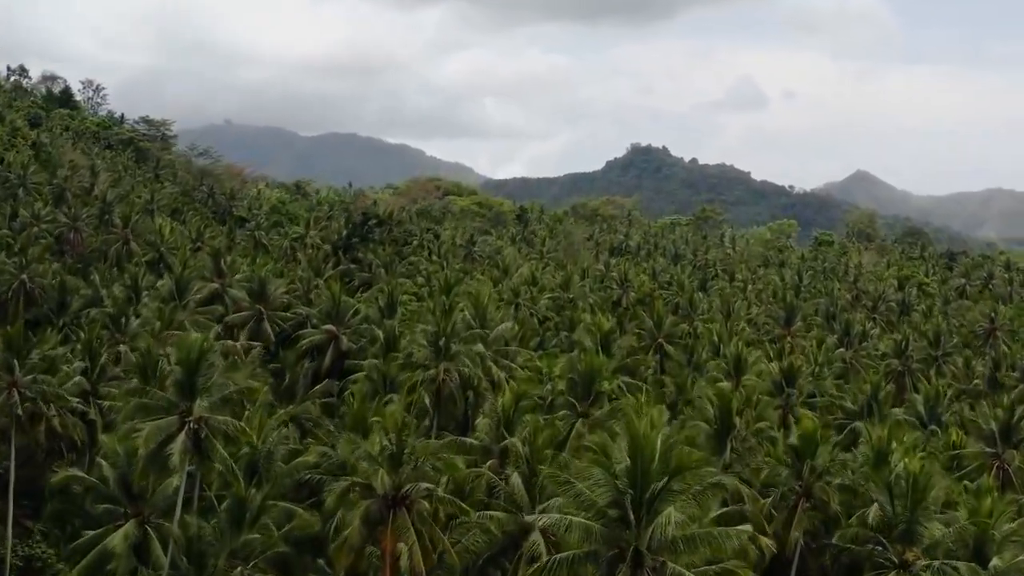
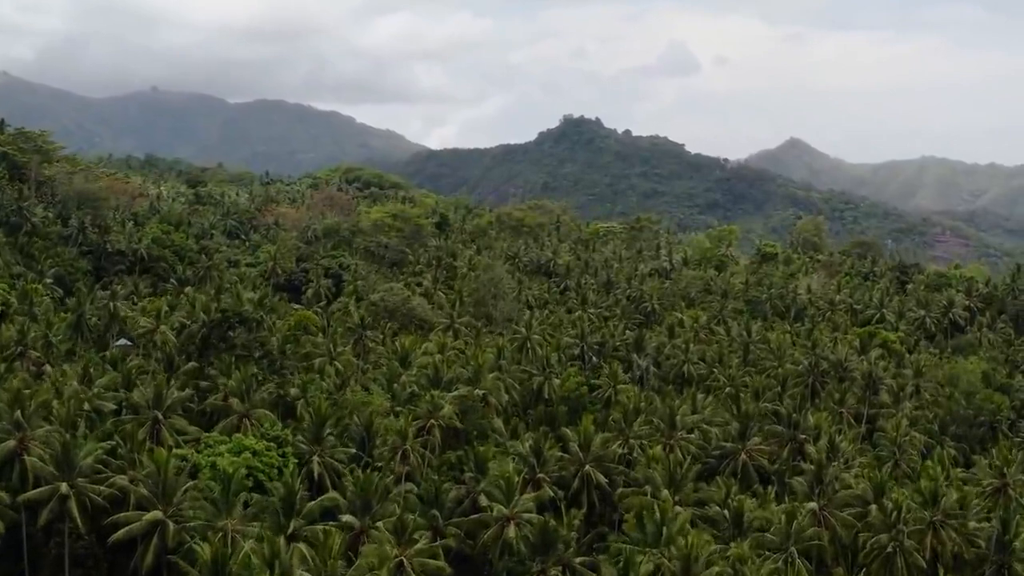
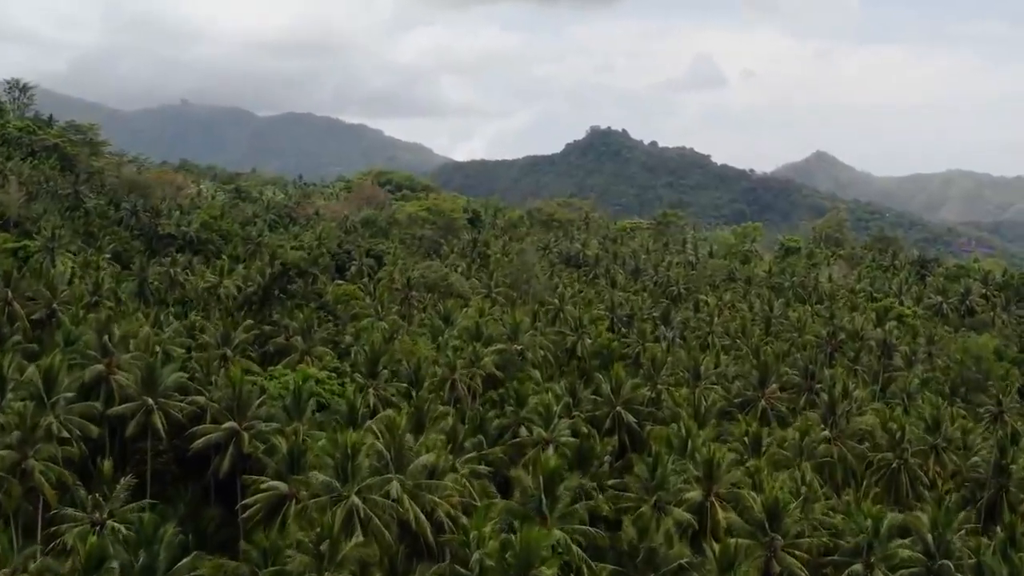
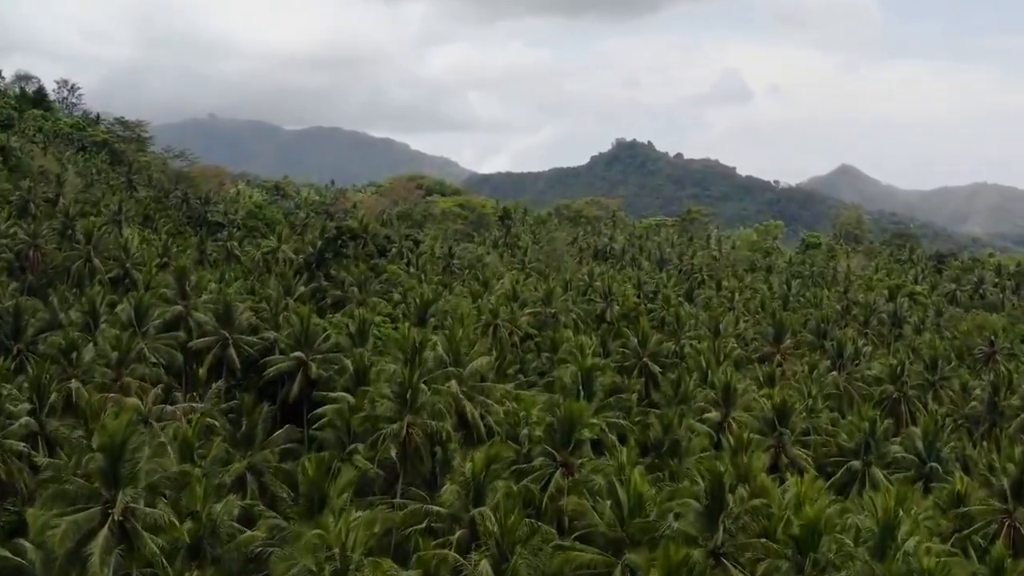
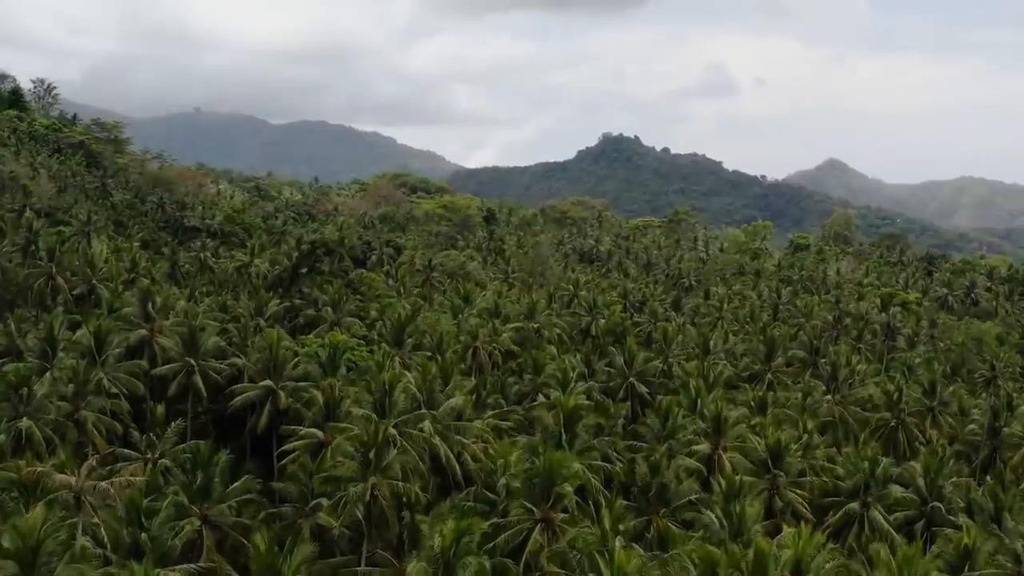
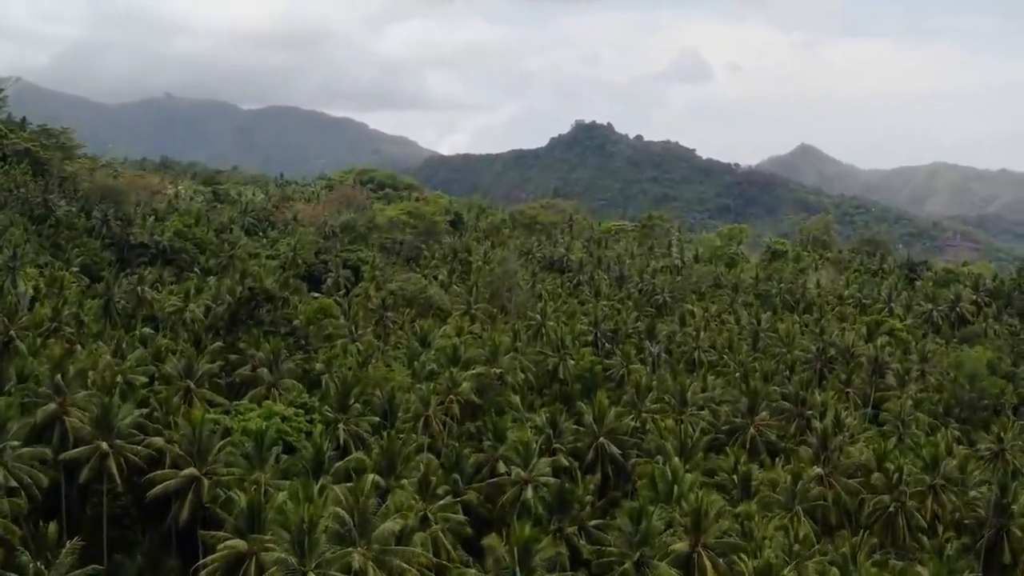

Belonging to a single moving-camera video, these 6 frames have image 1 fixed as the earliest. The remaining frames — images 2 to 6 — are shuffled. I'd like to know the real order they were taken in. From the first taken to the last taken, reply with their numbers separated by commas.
4, 5, 3, 6, 2
